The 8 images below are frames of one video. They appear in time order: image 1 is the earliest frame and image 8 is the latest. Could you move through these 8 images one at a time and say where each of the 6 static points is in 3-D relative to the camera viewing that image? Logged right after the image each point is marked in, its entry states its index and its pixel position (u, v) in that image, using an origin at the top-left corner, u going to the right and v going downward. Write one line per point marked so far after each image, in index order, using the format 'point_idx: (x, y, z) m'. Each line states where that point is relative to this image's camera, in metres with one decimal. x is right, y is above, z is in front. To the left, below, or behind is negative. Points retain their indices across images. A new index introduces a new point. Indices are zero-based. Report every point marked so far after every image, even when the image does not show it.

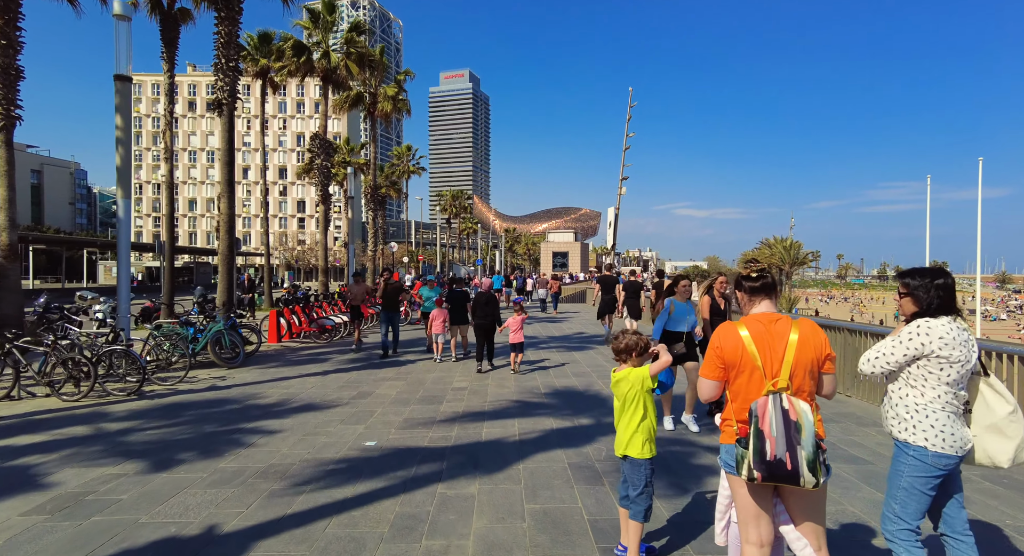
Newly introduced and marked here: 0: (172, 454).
0: (-3.3, -1.6, +5.5) m
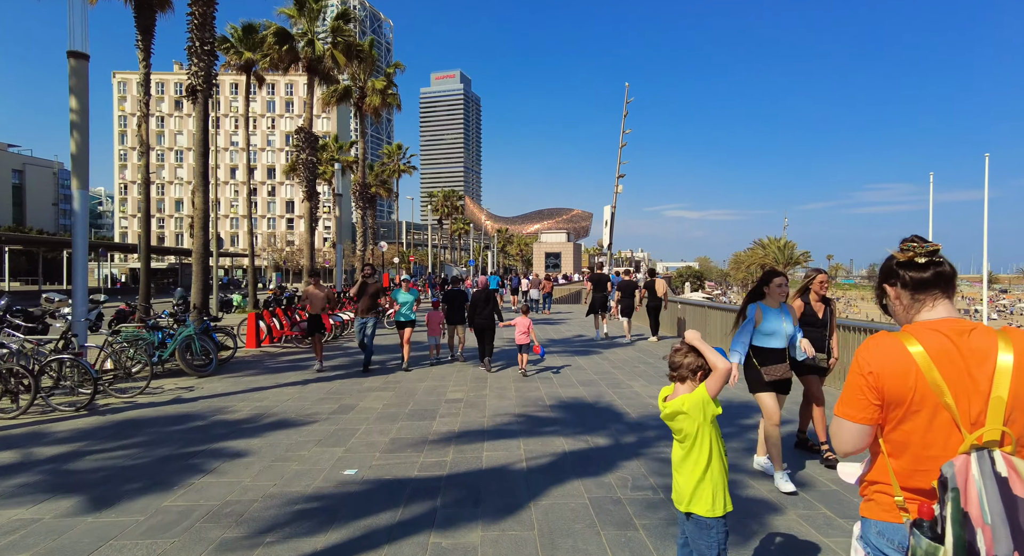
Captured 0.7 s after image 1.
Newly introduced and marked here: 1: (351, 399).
0: (-3.2, -1.6, +4.6) m
1: (-2.1, -1.6, +7.4) m
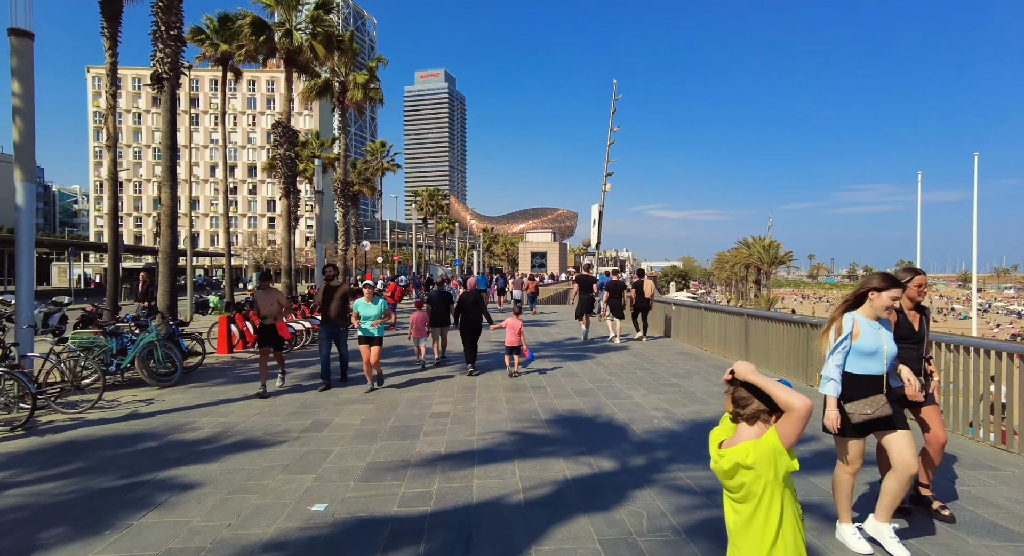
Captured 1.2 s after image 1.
0: (-3.2, -1.7, +3.8) m
1: (-2.2, -1.6, +6.7) m
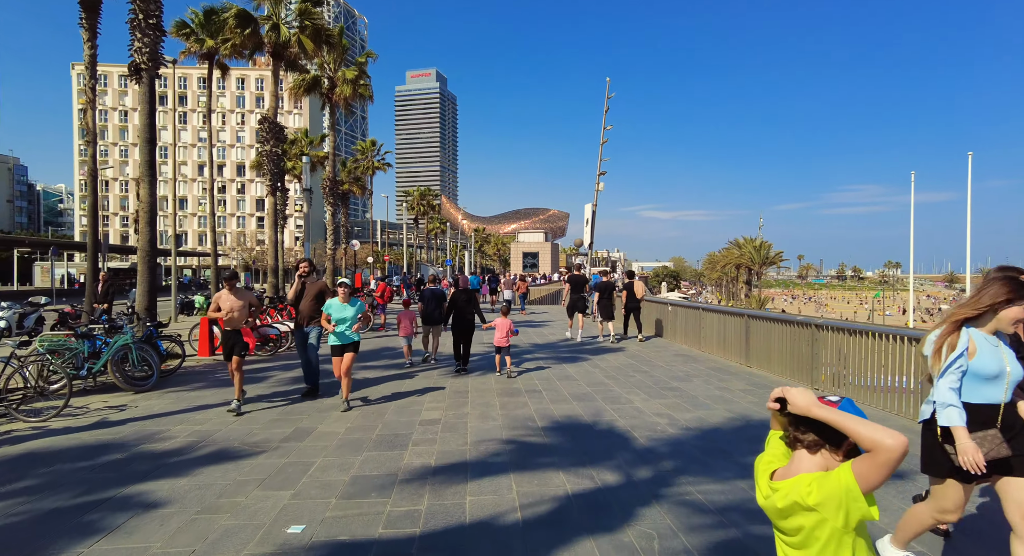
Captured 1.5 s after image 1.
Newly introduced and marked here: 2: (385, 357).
0: (-3.2, -1.6, +3.4) m
1: (-2.2, -1.6, +6.3) m
2: (-2.6, -1.6, +11.8) m
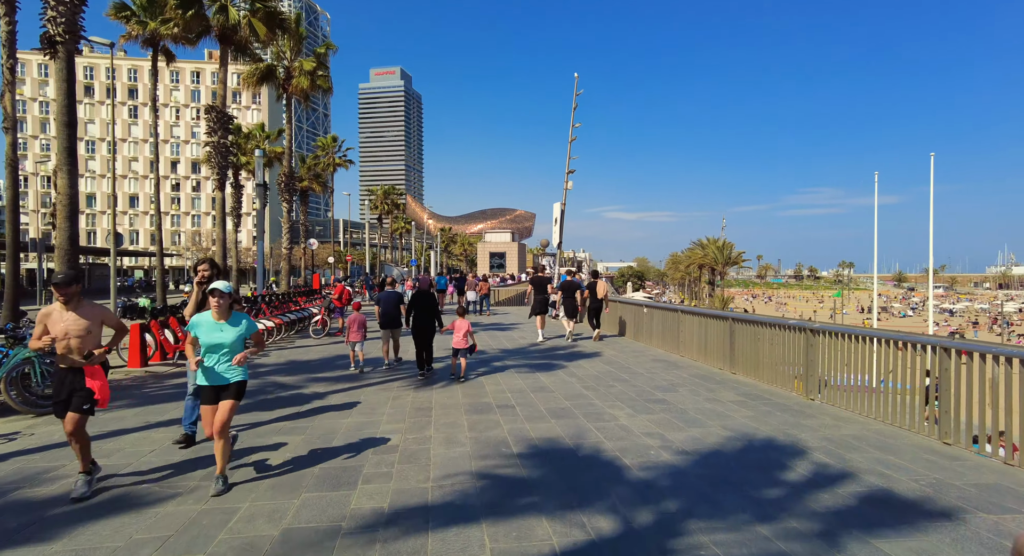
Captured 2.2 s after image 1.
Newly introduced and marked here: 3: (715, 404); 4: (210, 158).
0: (-3.3, -1.7, +2.4) m
1: (-2.5, -1.6, +5.3) m
2: (-3.2, -1.7, +10.7) m
3: (+2.5, -1.6, +7.1) m
4: (-9.5, +3.8, +18.2) m
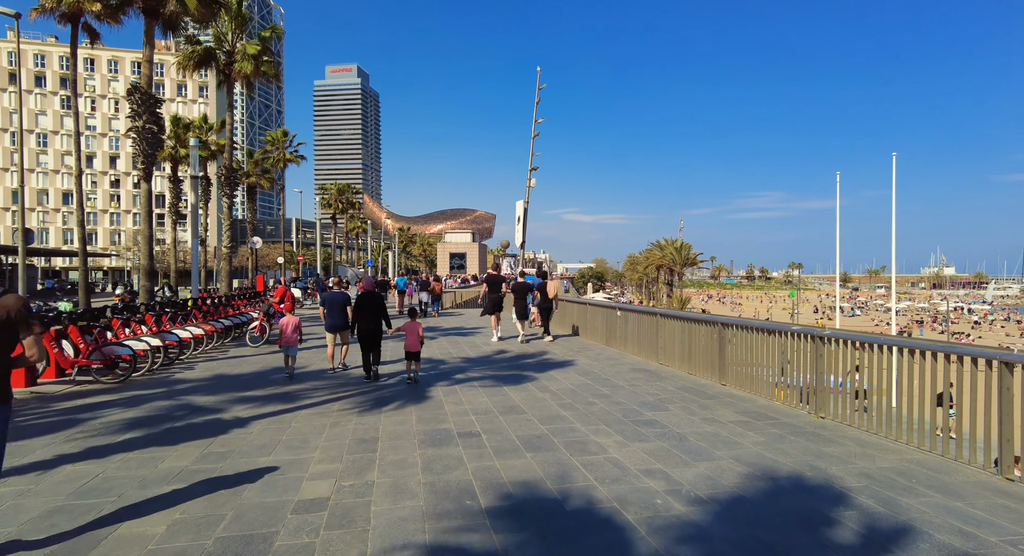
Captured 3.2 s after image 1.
0: (-3.4, -1.7, +0.9) m
1: (-2.8, -1.6, +3.9) m
2: (-3.8, -1.7, +9.3) m
3: (+2.1, -1.6, +6.1) m
4: (-10.7, +3.8, +16.3) m
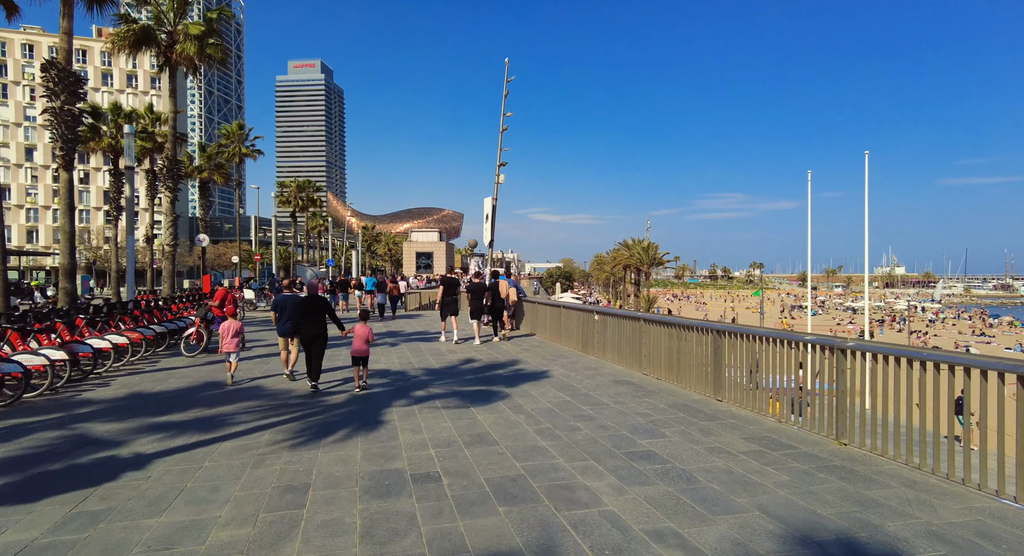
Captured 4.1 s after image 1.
0: (-3.3, -1.7, -0.4) m
1: (-2.9, -1.6, +2.6) m
2: (-4.2, -1.7, +7.9) m
3: (+1.9, -1.6, +5.0) m
4: (-11.5, +3.7, +14.5) m
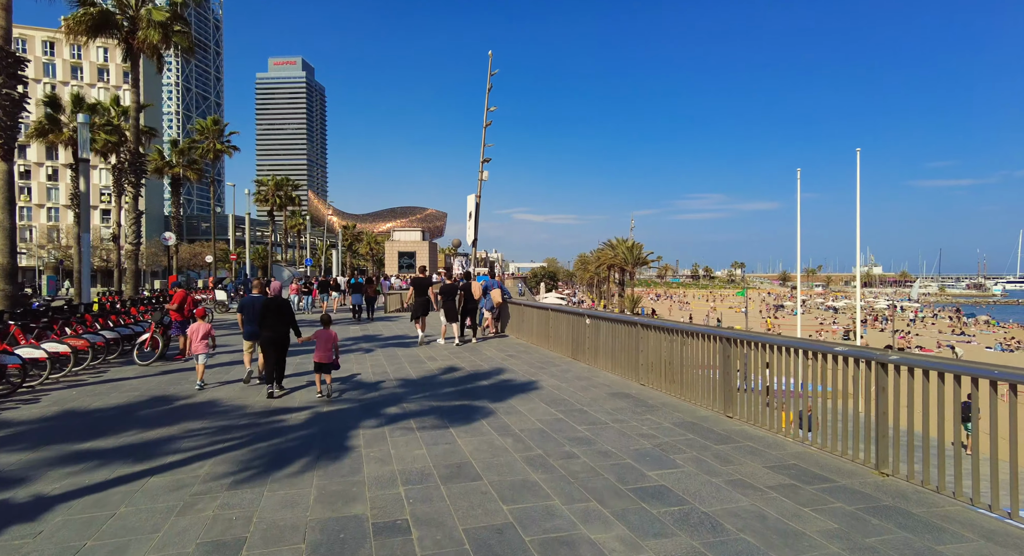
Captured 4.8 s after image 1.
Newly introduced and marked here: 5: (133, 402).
0: (-3.3, -1.7, -1.4) m
1: (-2.9, -1.7, +1.6) m
2: (-4.4, -1.7, +6.9) m
3: (+1.8, -1.6, +4.2) m
4: (-11.9, +3.7, +13.3) m
5: (-5.3, -1.7, +8.0) m
